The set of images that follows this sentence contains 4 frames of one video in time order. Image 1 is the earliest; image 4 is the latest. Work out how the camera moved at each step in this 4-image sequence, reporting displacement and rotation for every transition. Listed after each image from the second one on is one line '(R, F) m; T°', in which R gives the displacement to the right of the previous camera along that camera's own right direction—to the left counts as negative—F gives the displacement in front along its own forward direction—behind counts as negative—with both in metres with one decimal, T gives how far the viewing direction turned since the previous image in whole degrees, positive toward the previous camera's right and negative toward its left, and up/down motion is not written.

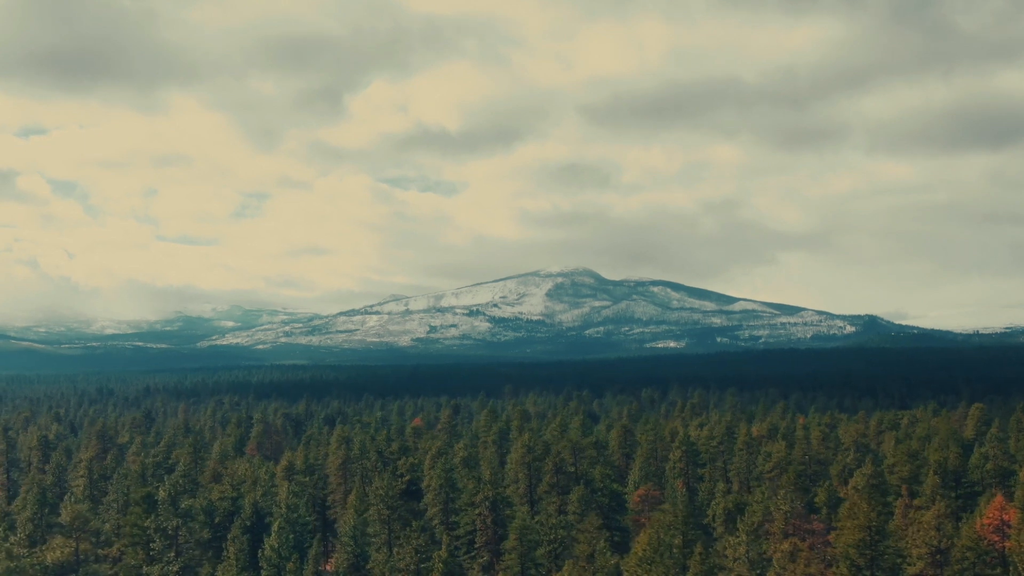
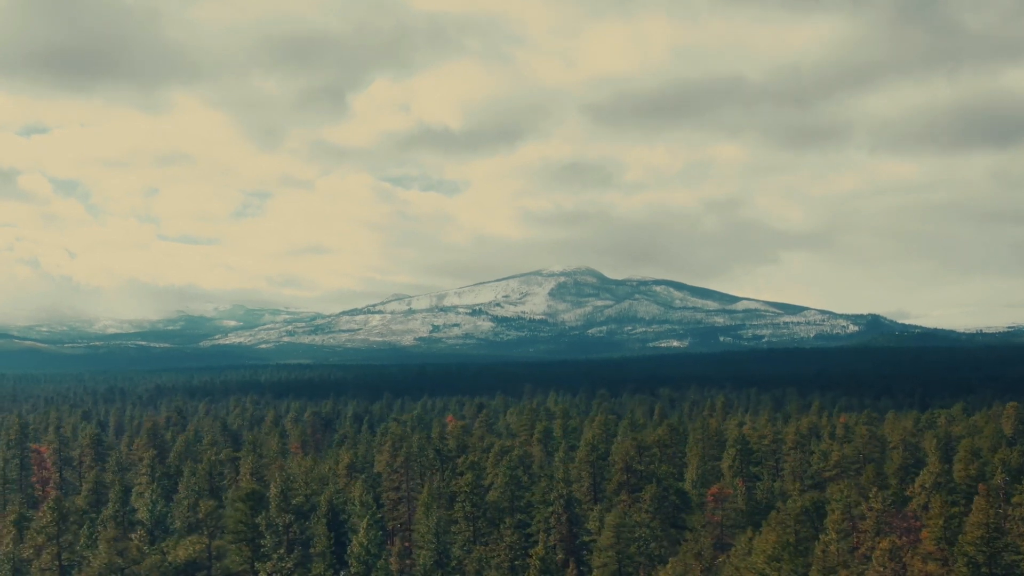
(-8.3, -0.3) m; 0°
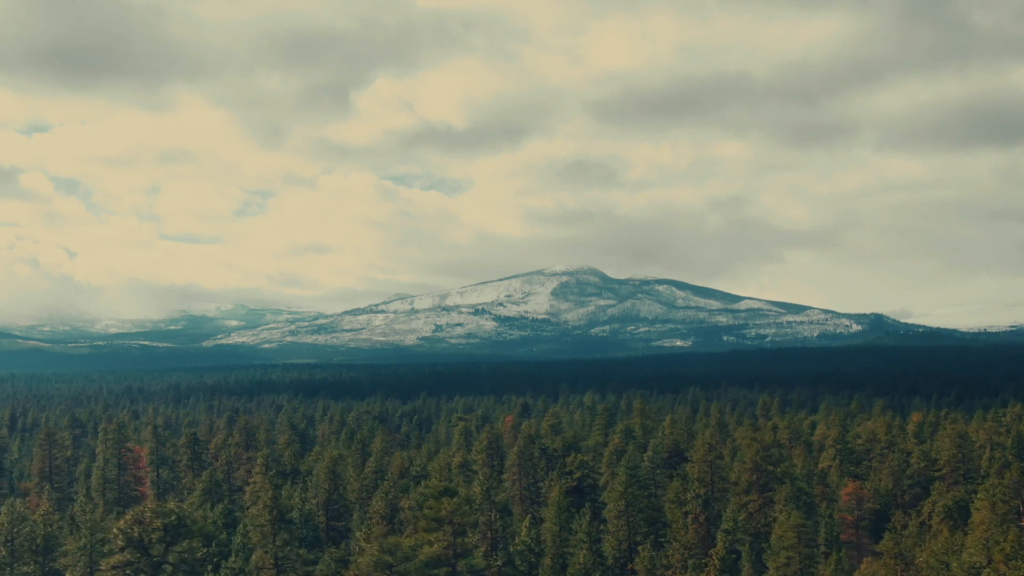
(-15.9, -0.3) m; 0°
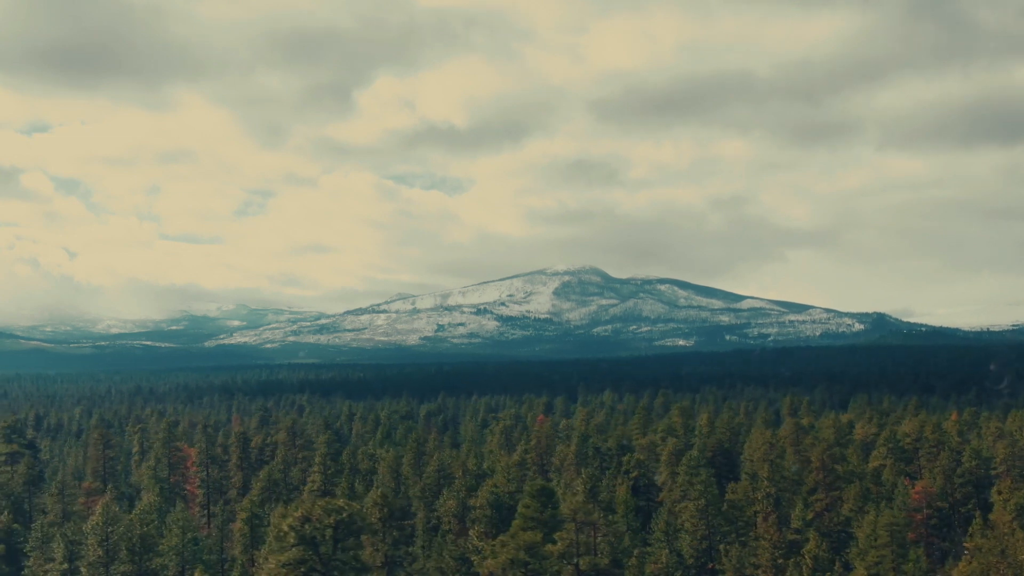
(-8.1, 0.0) m; 0°
